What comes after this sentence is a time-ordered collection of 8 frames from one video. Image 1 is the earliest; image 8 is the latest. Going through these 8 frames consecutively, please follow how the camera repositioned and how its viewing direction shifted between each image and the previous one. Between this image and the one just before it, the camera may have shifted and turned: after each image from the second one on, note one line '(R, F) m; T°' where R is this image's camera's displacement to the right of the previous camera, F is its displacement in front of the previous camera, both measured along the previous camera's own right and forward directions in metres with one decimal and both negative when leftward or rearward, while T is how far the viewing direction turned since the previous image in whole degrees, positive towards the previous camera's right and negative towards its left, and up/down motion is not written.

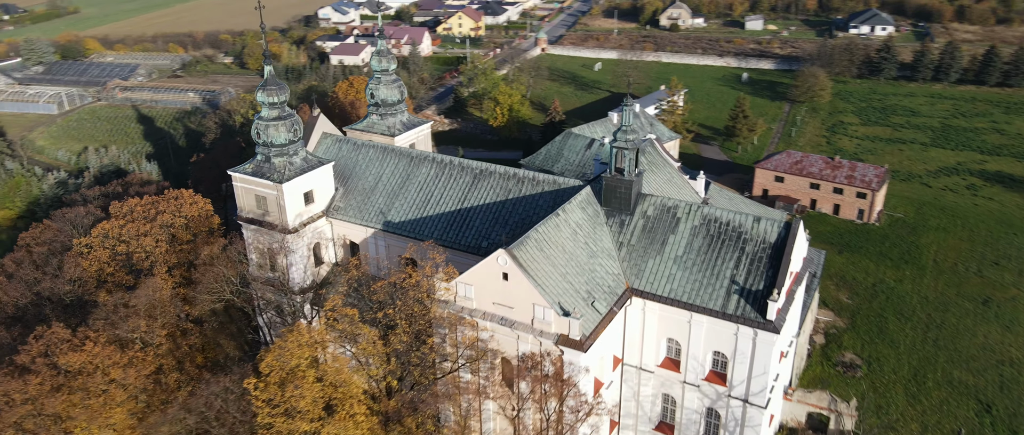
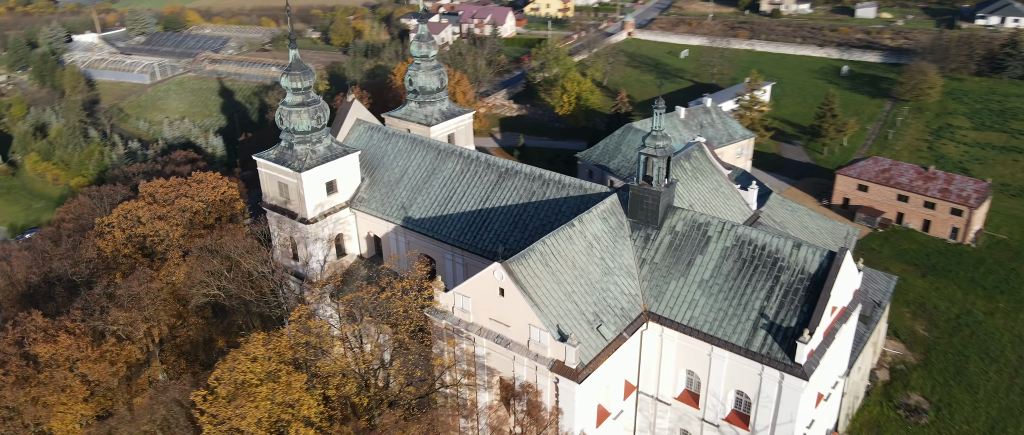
(+3.2, +2.6) m; -7°
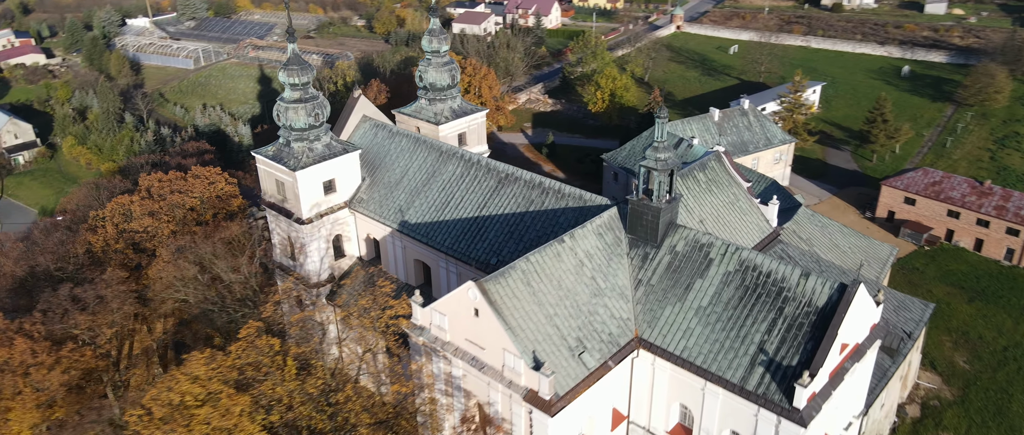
(+2.4, +1.9) m; -4°
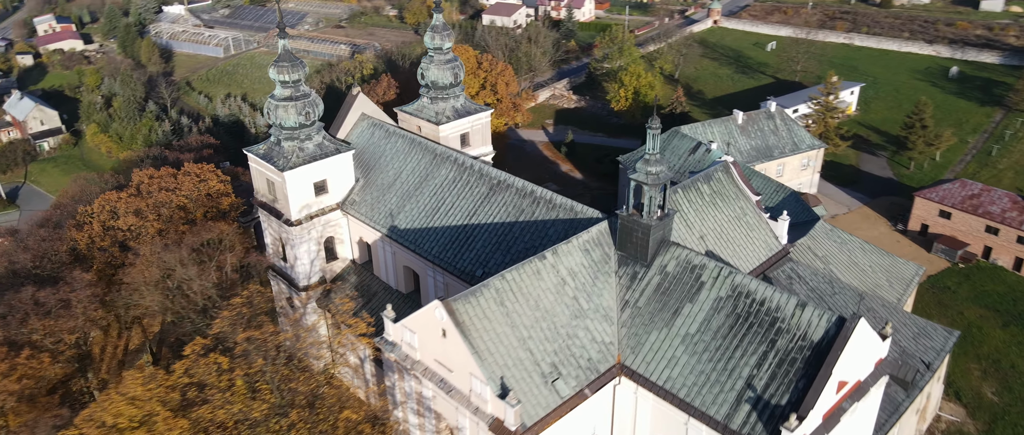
(+2.0, +1.6) m; -3°
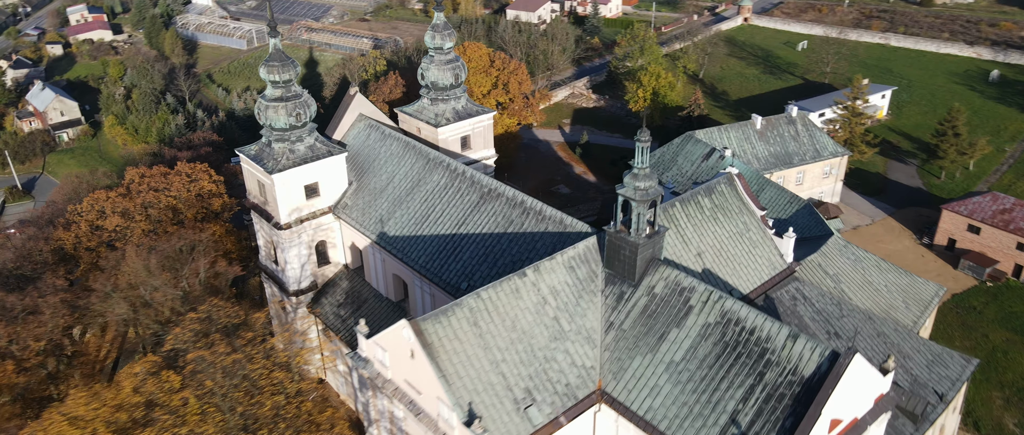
(+1.6, +1.2) m; -3°
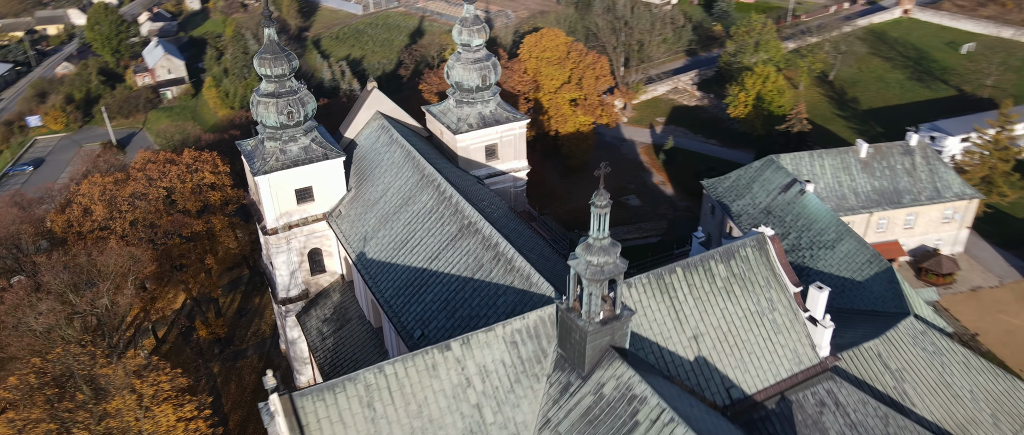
(+5.2, +4.7) m; -11°
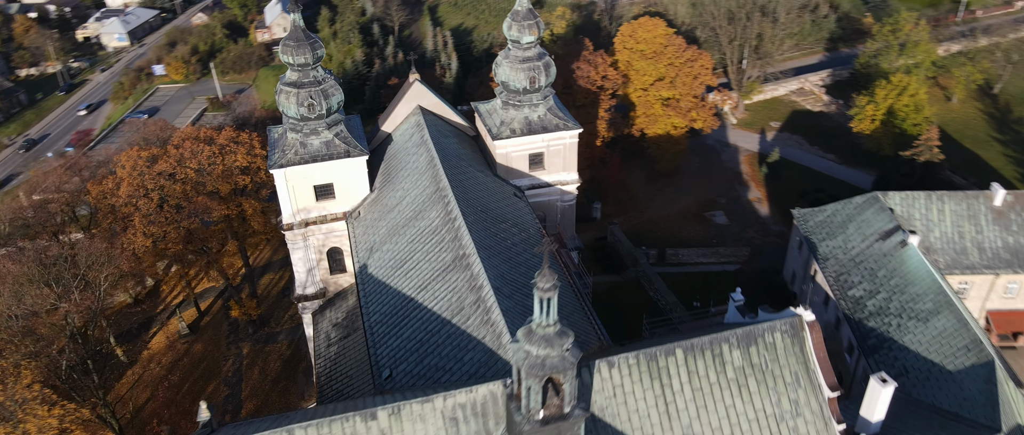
(+3.9, +3.5) m; -11°
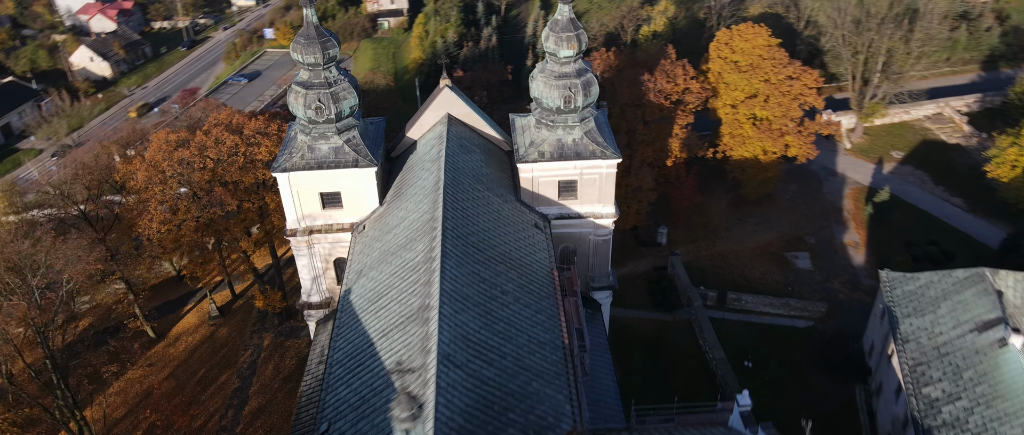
(+3.8, +3.4) m; -10°
